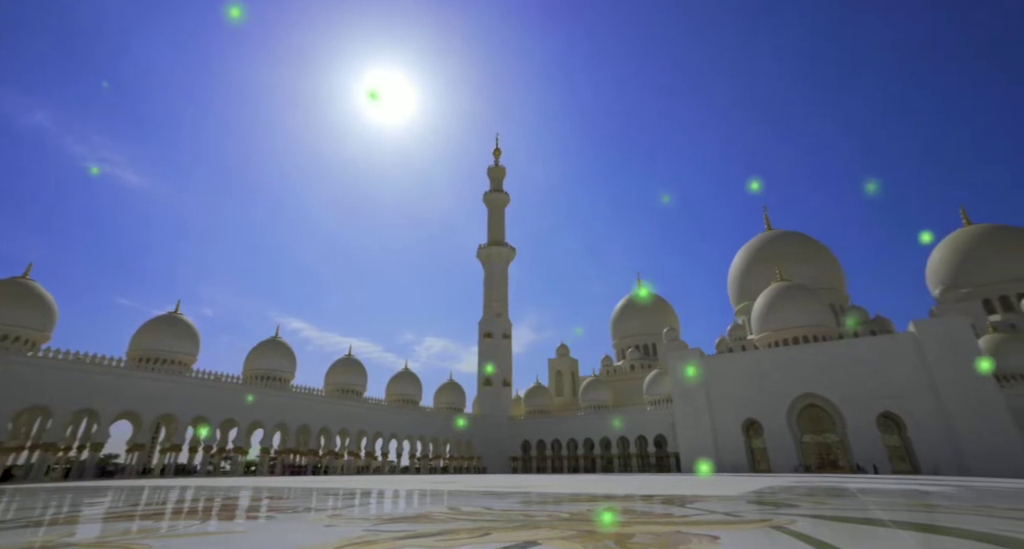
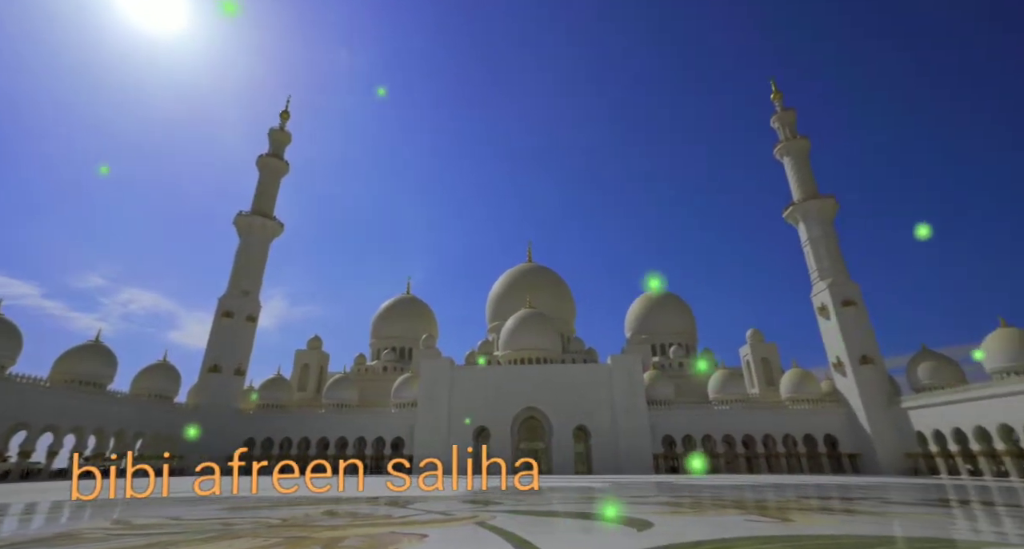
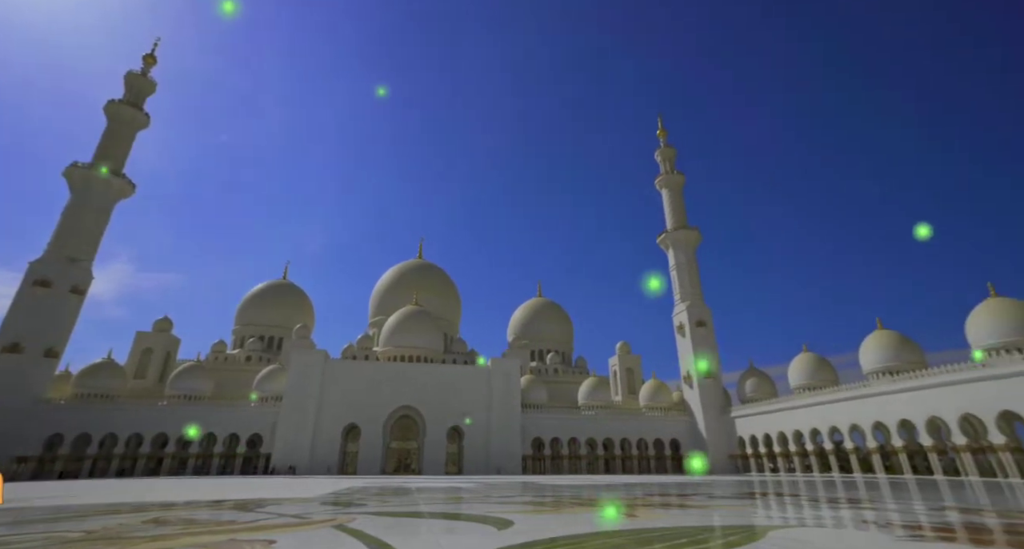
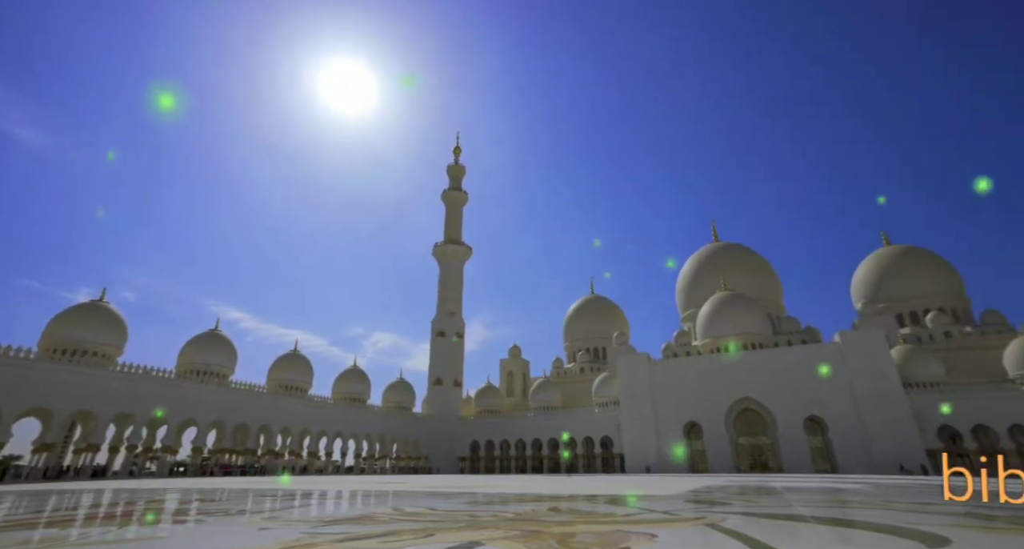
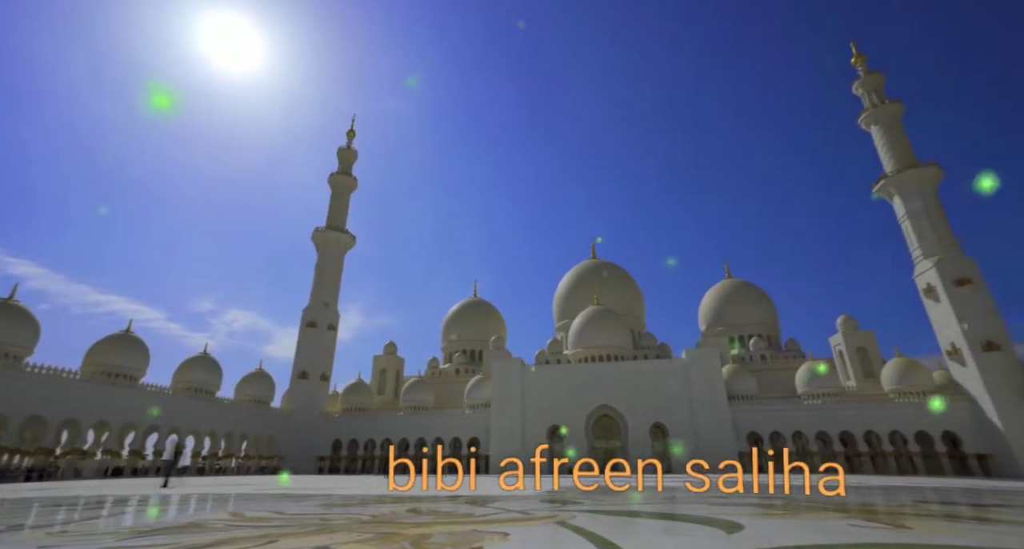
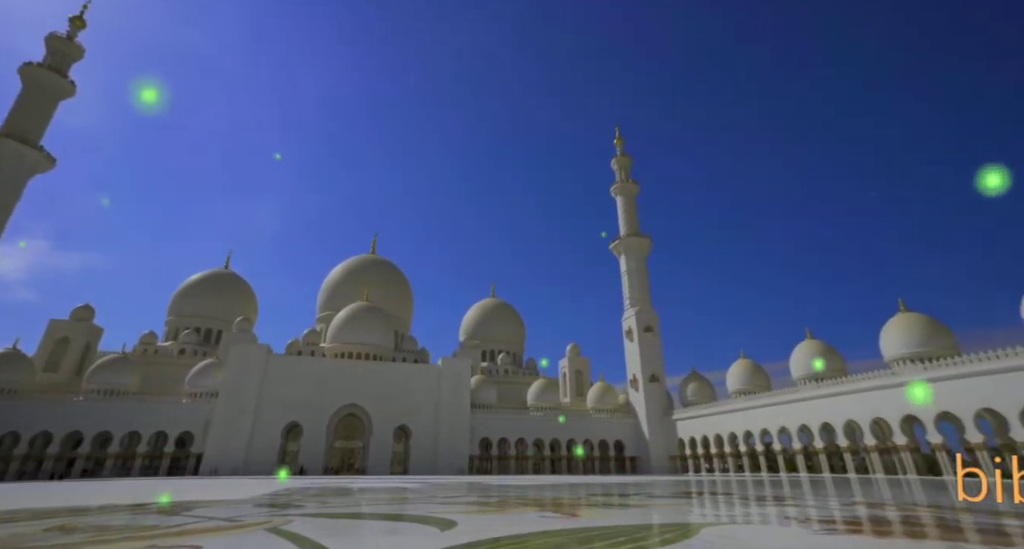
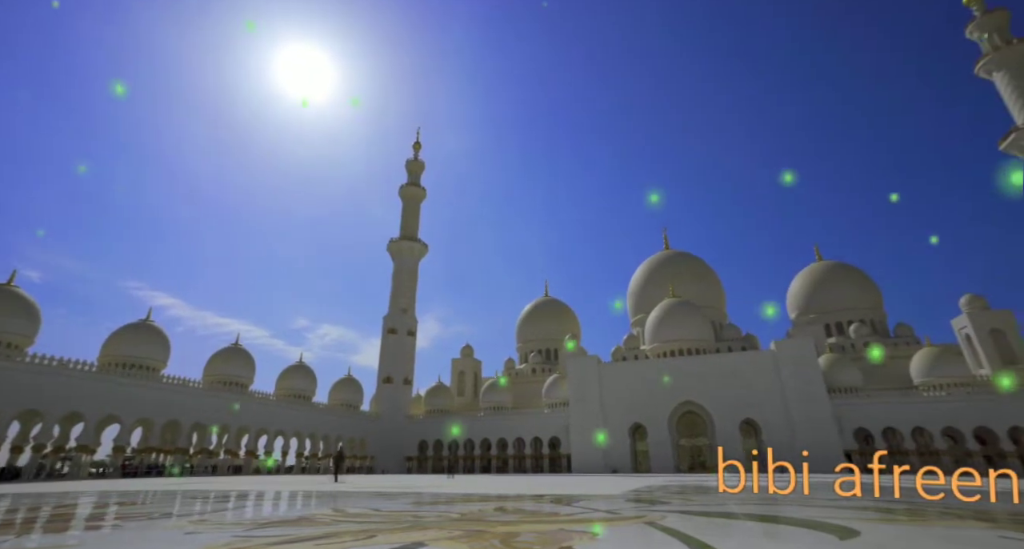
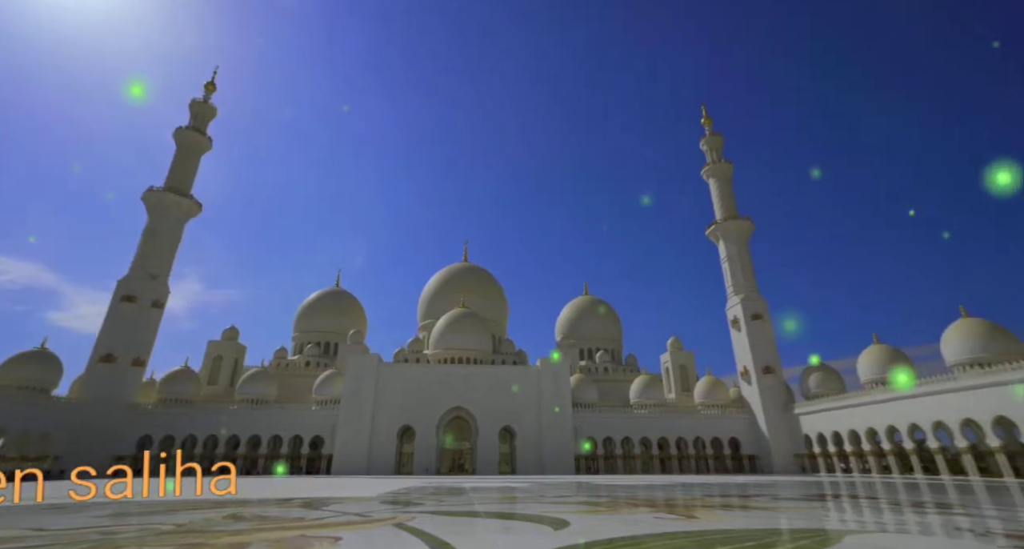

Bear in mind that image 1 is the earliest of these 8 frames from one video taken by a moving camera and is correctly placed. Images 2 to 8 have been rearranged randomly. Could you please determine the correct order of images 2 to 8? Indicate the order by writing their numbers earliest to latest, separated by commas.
4, 7, 5, 2, 8, 3, 6
